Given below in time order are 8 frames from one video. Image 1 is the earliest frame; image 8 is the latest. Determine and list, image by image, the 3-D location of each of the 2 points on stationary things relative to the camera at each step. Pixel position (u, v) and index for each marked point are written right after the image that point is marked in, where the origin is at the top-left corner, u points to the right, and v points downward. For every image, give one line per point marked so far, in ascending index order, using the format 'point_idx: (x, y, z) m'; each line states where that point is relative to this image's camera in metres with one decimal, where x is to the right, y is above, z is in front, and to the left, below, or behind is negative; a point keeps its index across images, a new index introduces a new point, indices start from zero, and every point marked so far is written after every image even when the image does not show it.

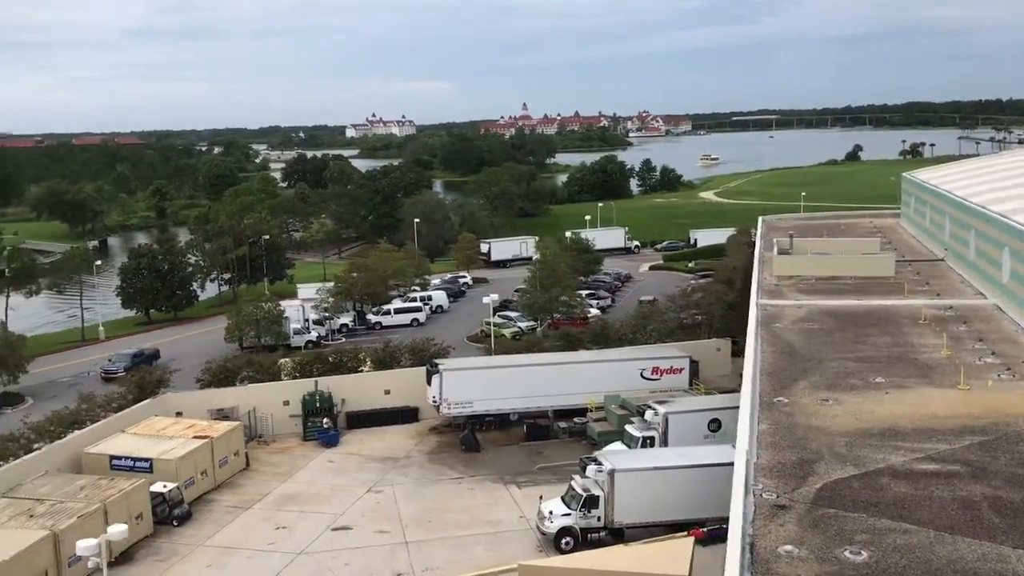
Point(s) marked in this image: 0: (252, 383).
0: (-5.0, -1.8, +18.8) m
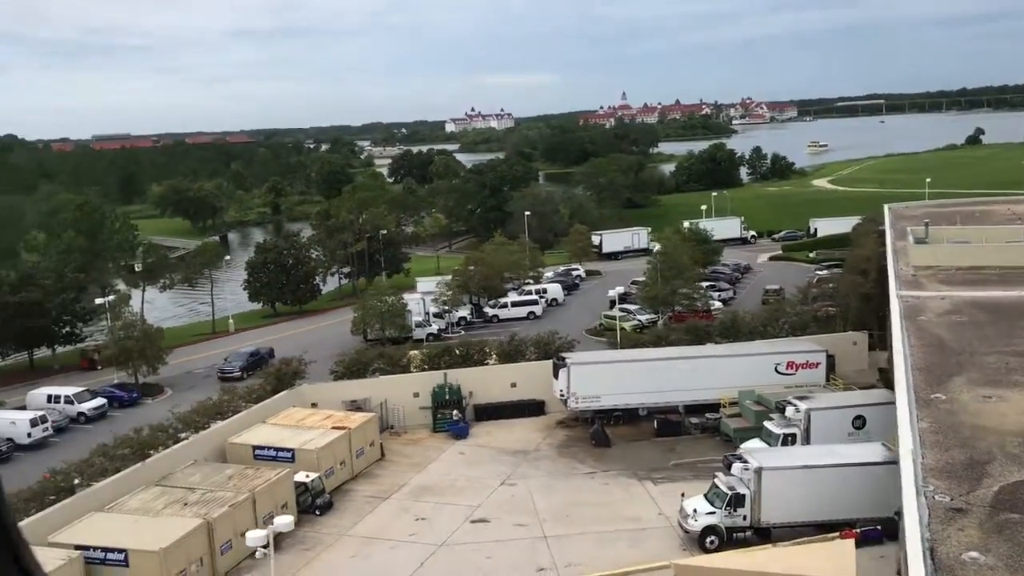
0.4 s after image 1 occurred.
0: (-2.5, -1.7, +19.0) m
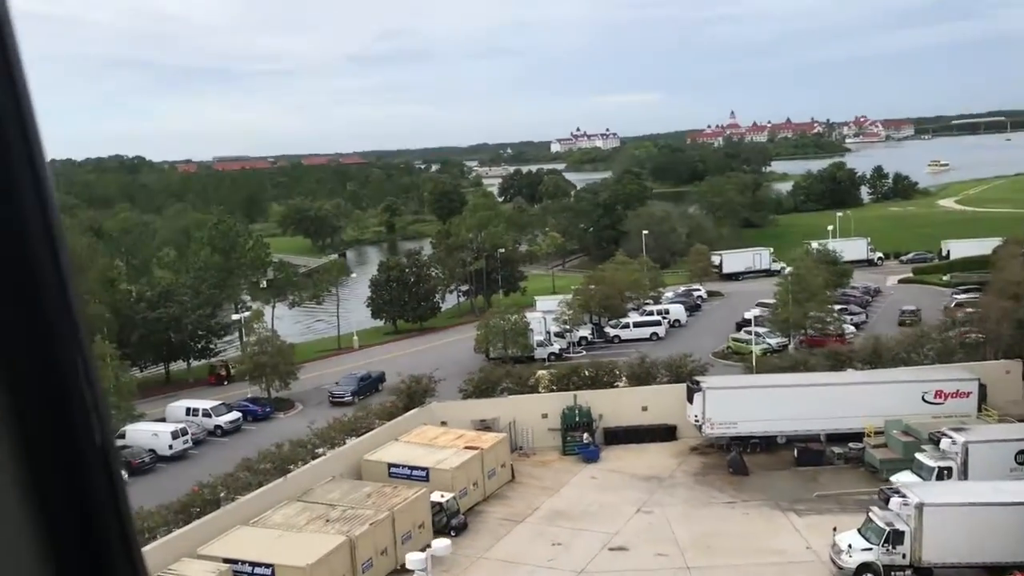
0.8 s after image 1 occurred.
0: (0.0, -2.1, +18.9) m
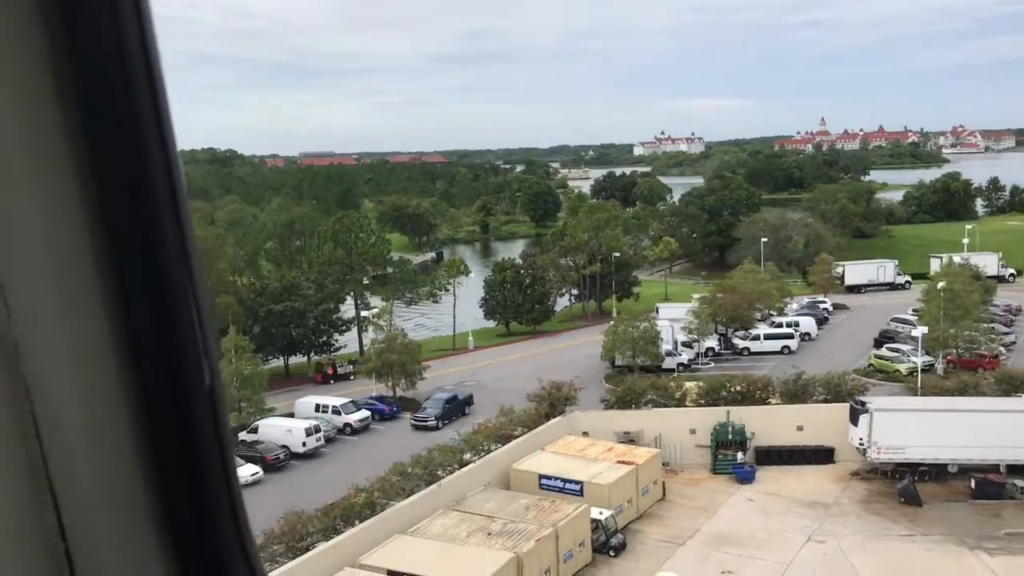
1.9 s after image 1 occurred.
0: (+2.7, -2.2, +18.0) m
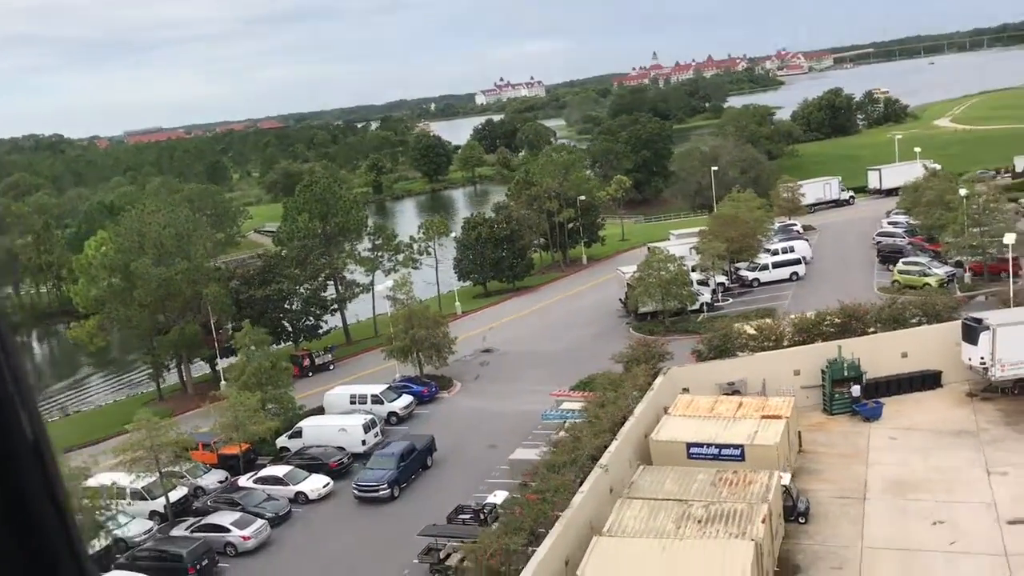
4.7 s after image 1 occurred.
0: (+4.2, -1.1, +16.6) m
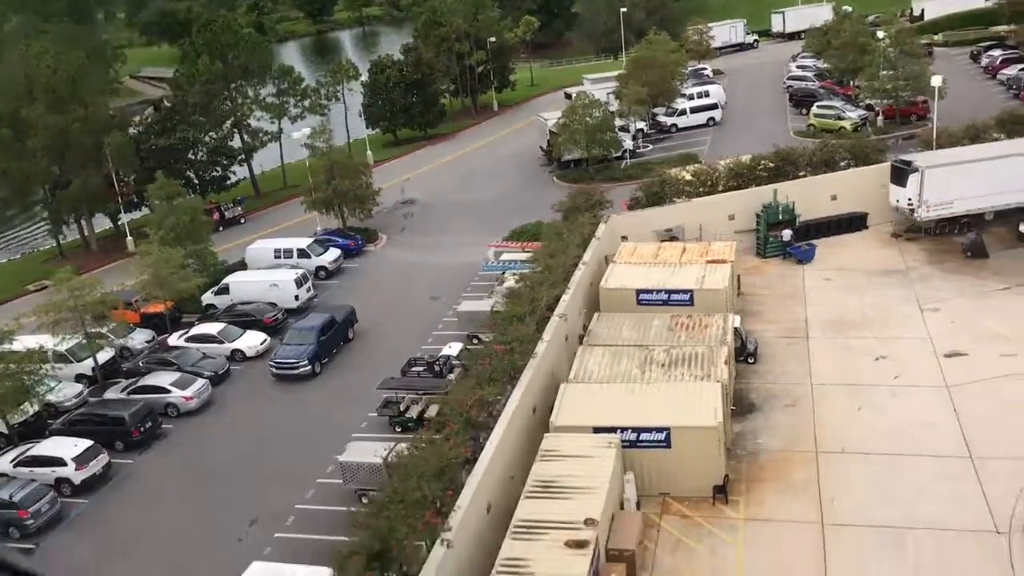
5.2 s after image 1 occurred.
0: (+3.1, +1.6, +16.6) m
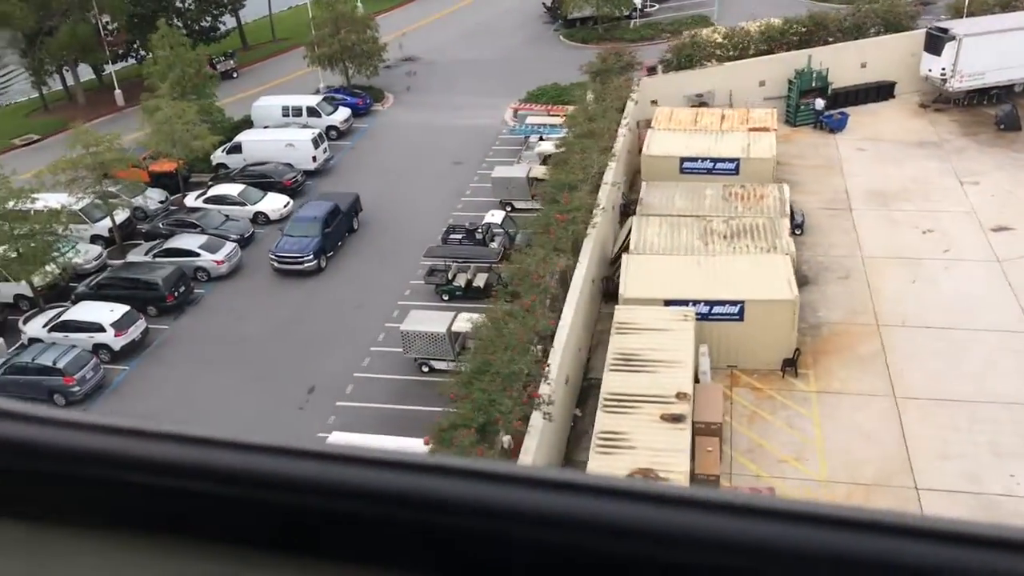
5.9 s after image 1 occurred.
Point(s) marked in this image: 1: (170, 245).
0: (+3.5, +3.7, +16.0) m
1: (-4.4, +0.6, +12.5) m
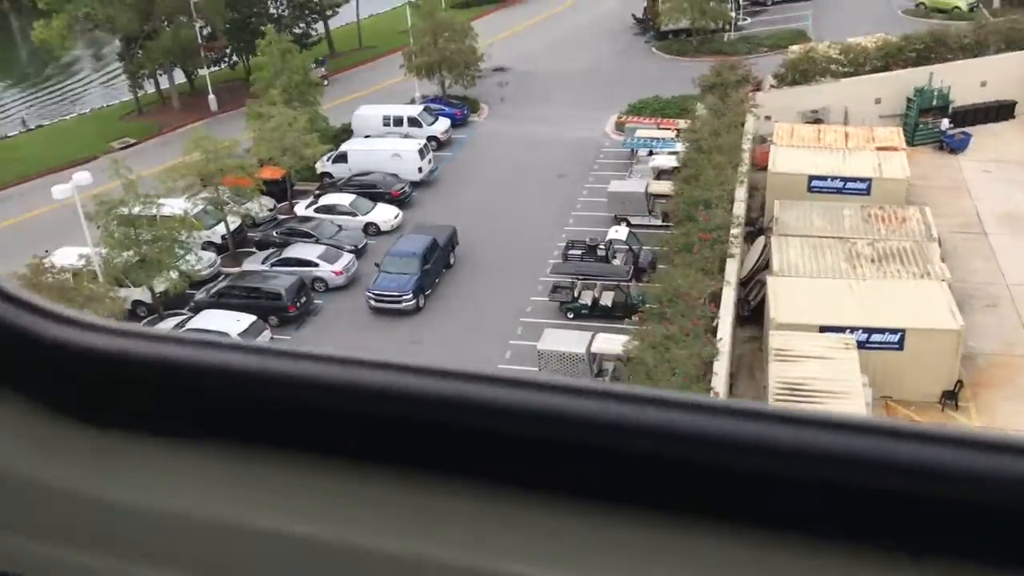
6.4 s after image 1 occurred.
0: (+5.2, +3.4, +15.5) m
1: (-2.9, +0.4, +12.3) m
